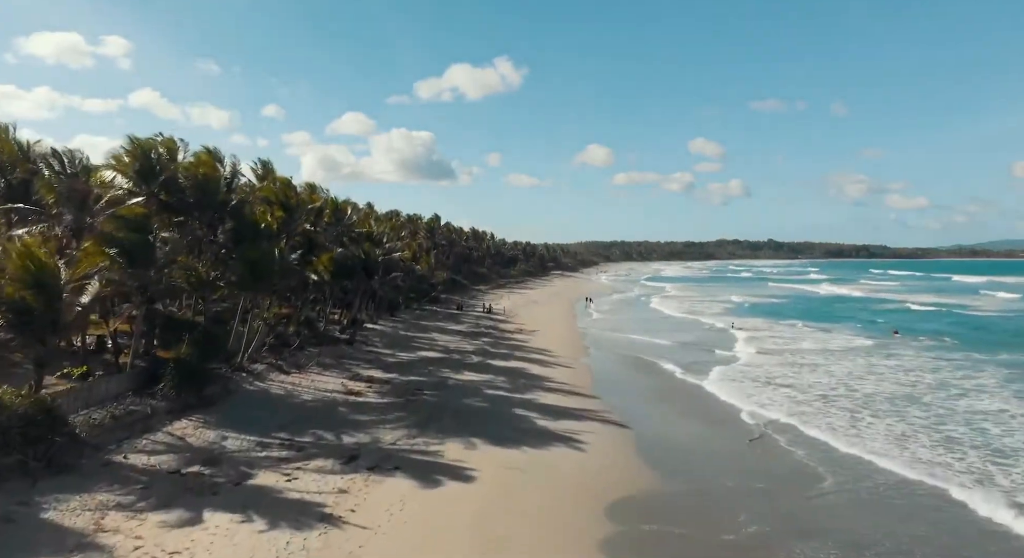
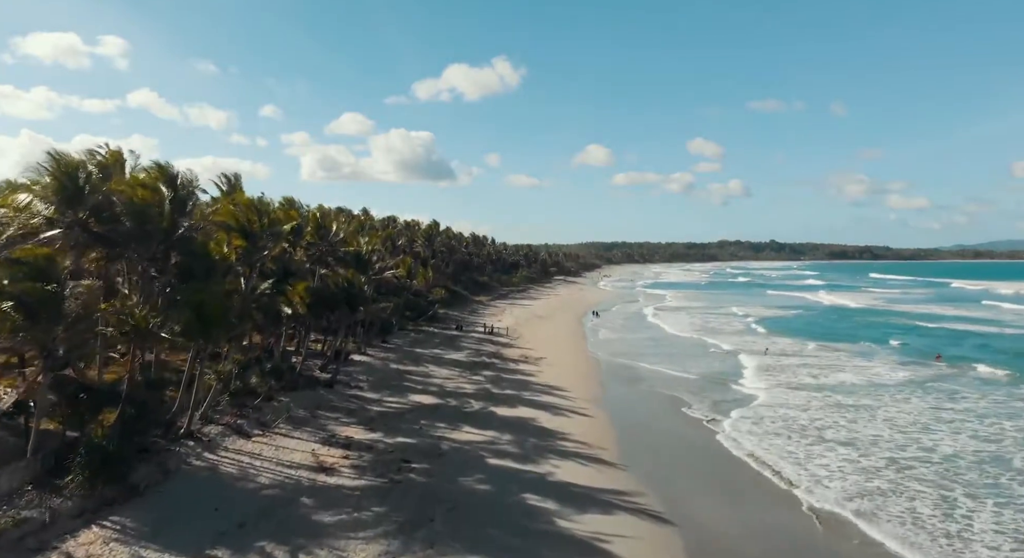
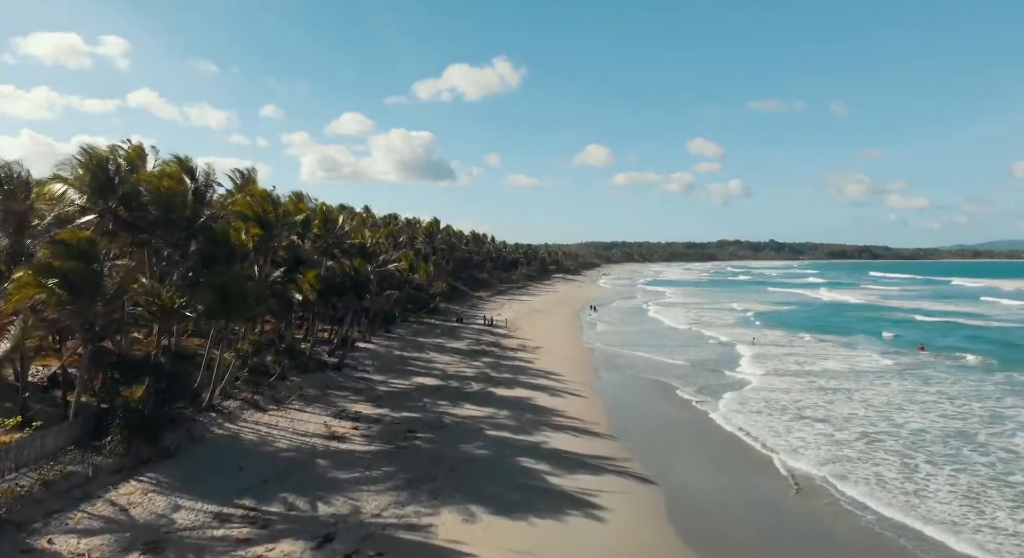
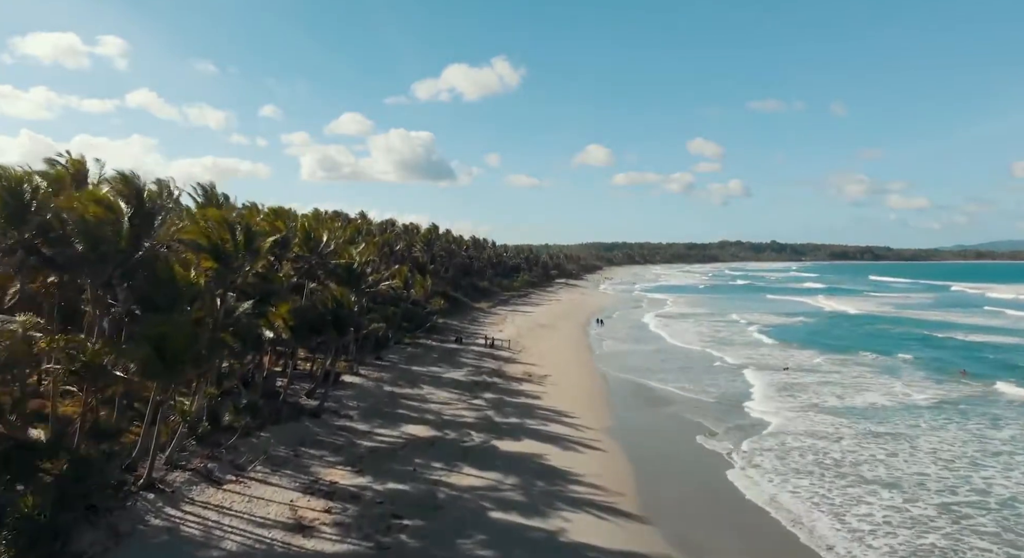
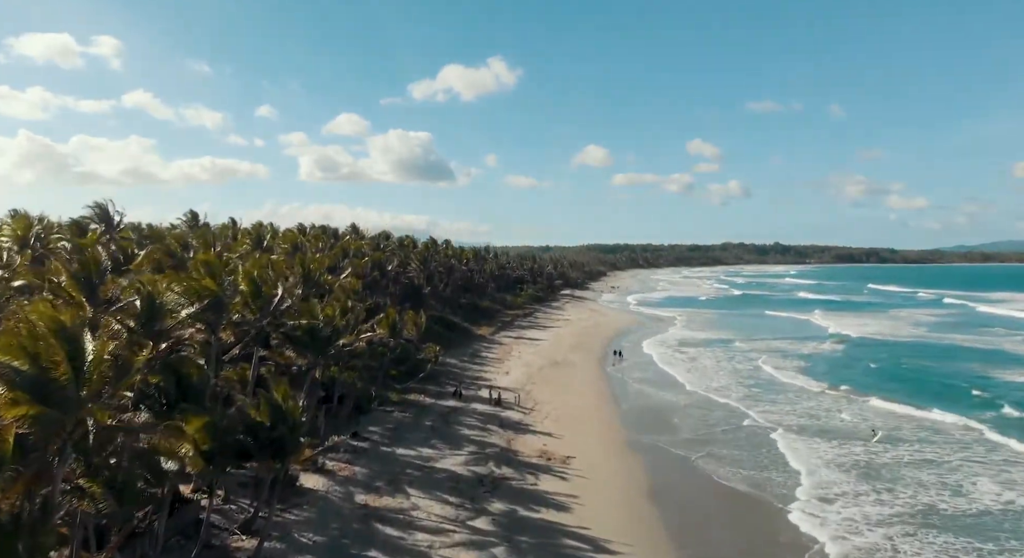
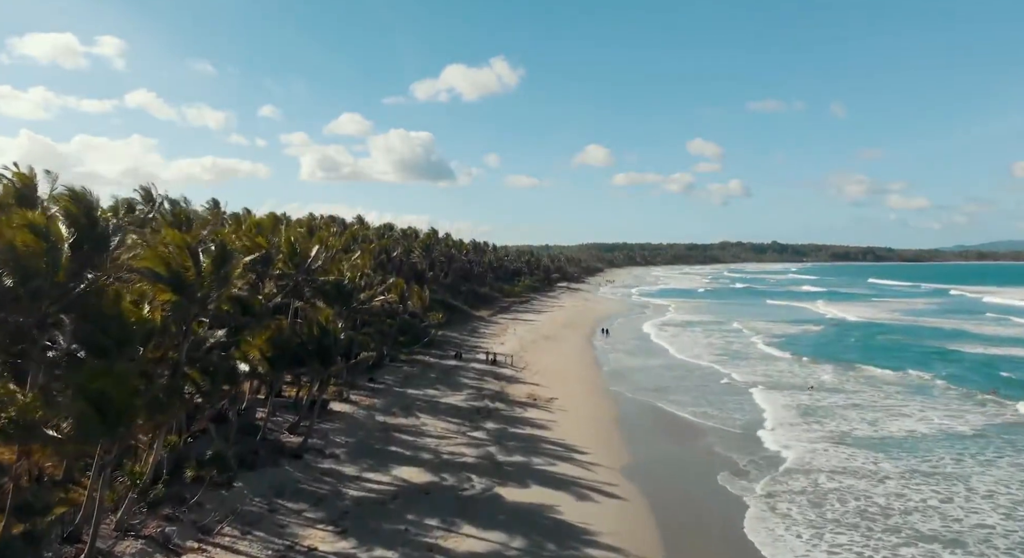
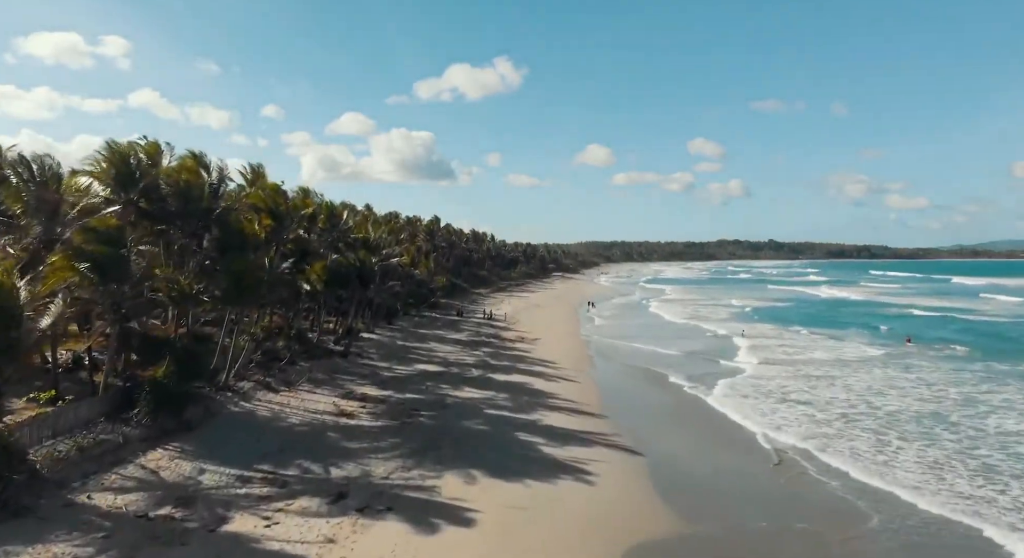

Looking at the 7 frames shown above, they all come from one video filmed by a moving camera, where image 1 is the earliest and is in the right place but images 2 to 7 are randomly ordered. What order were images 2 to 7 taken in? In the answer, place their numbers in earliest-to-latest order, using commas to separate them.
7, 3, 2, 4, 6, 5
